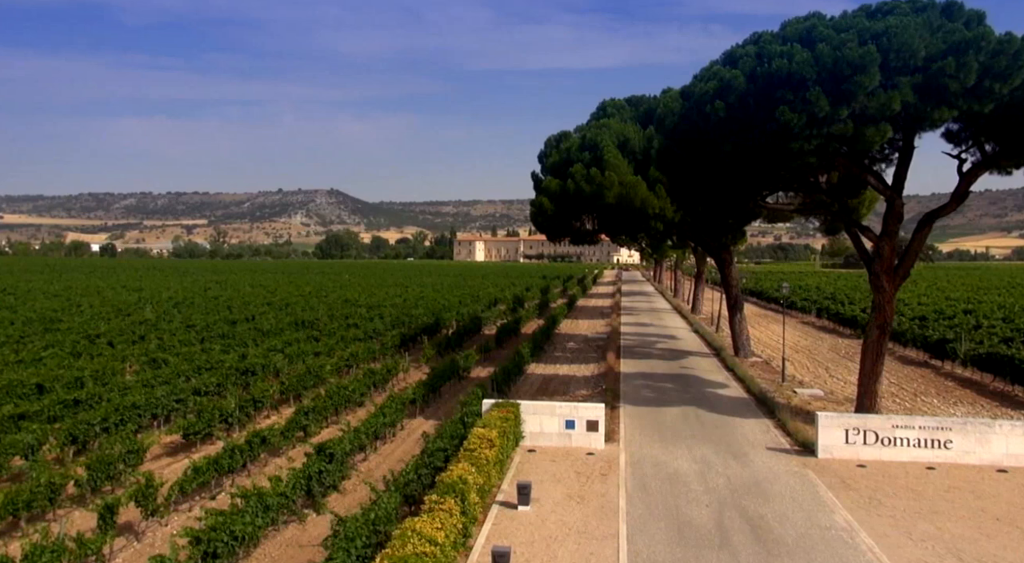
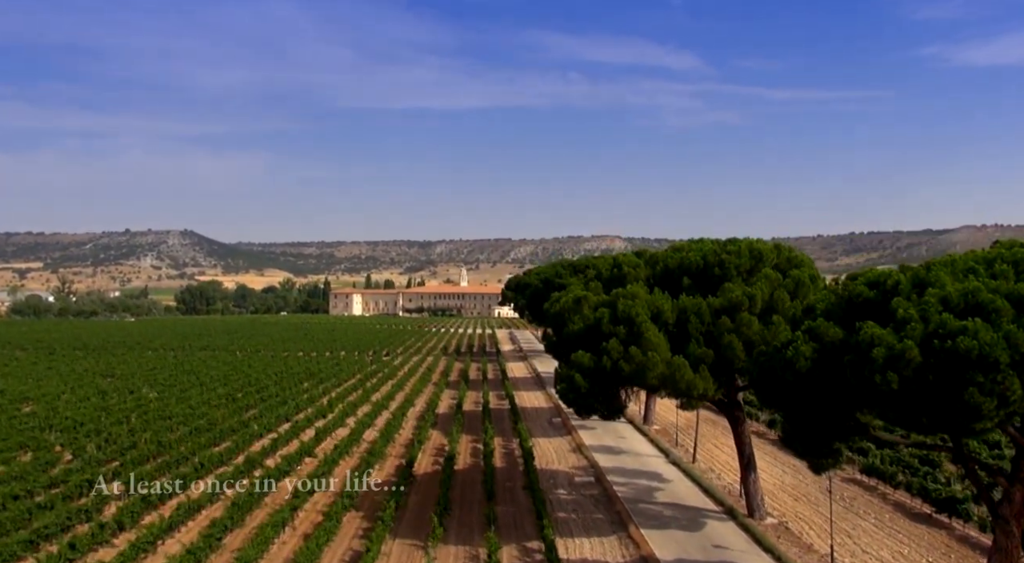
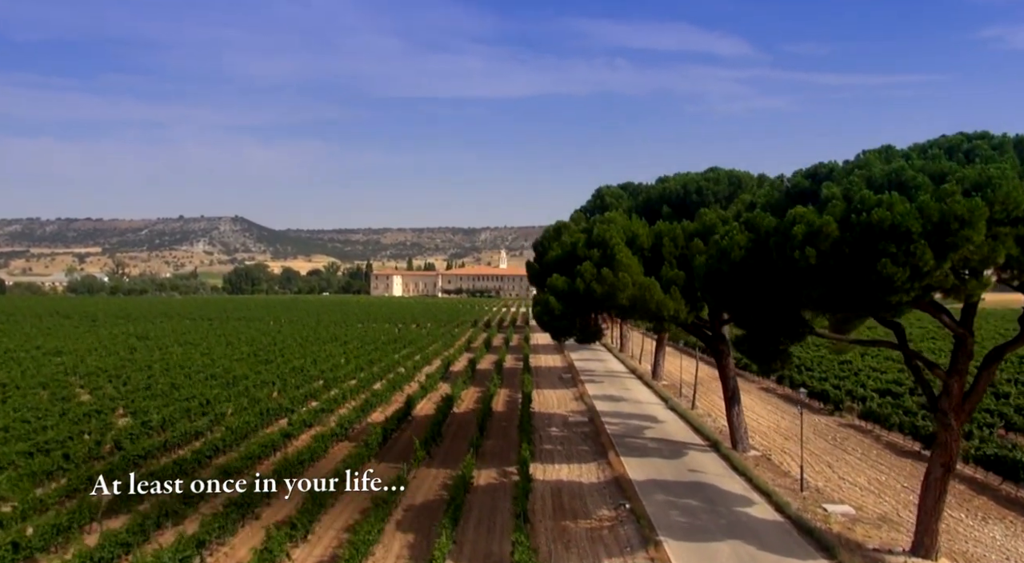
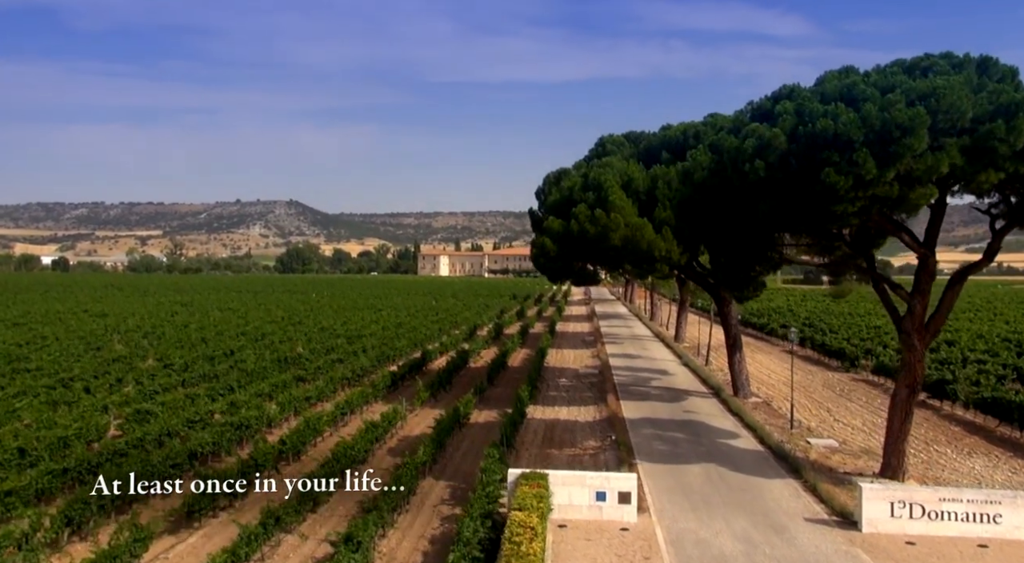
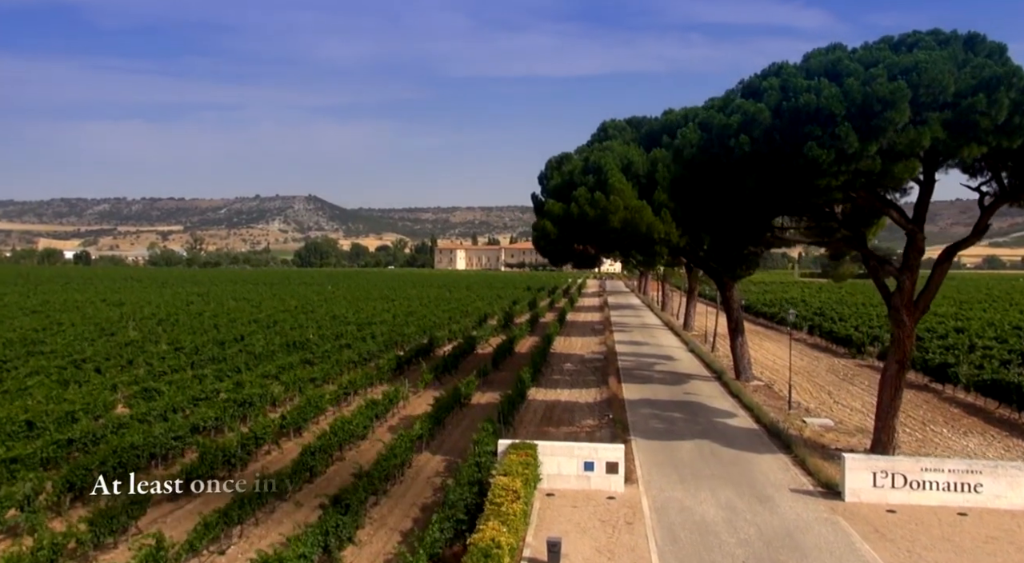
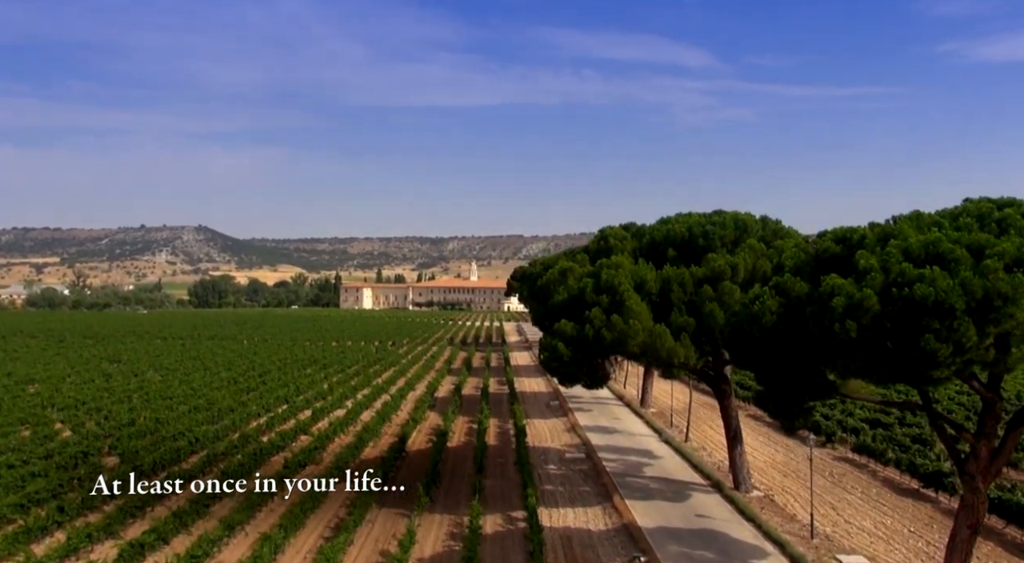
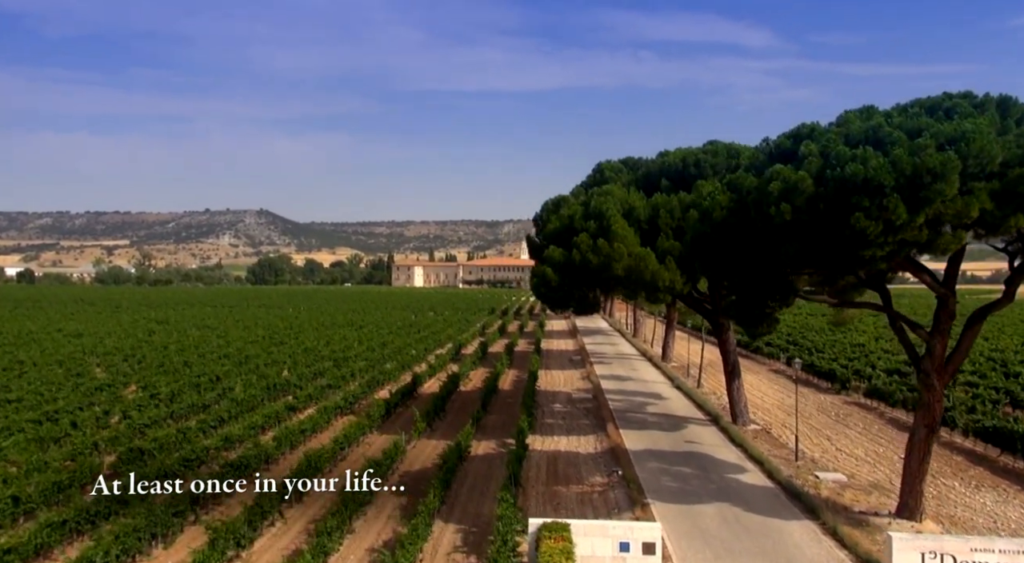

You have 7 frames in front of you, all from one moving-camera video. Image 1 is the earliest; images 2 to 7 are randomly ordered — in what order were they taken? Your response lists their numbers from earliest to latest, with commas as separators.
5, 4, 7, 3, 6, 2
